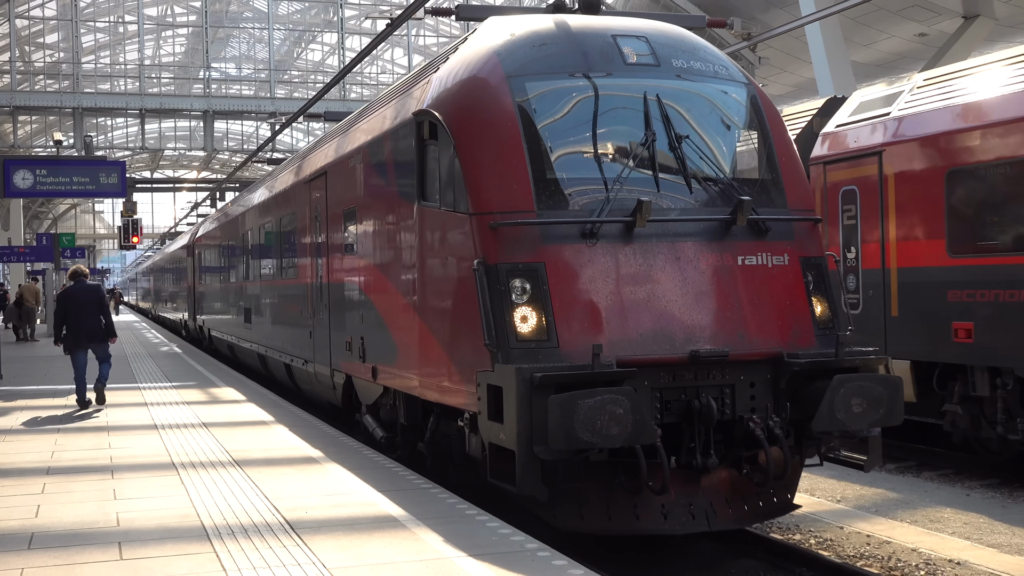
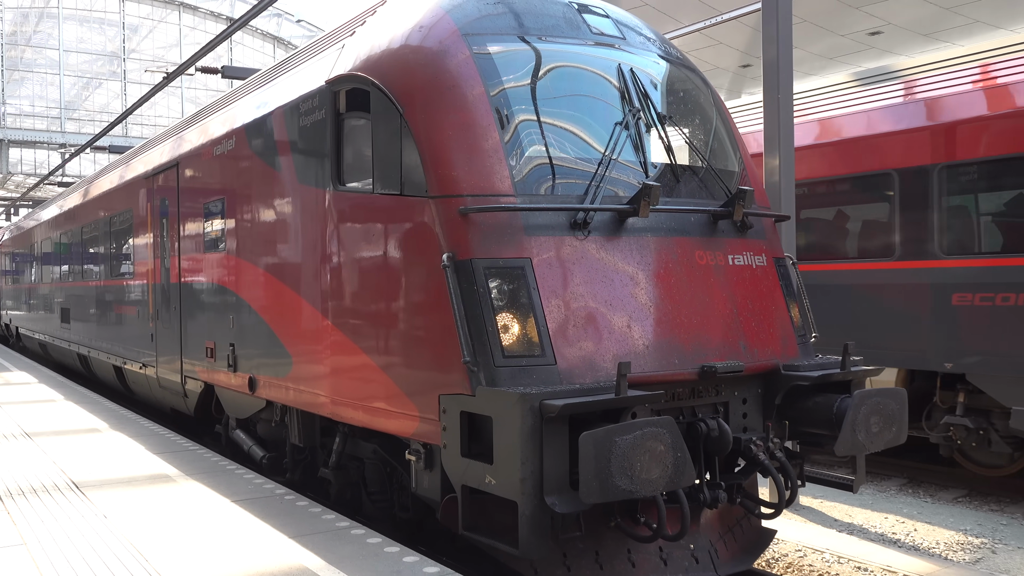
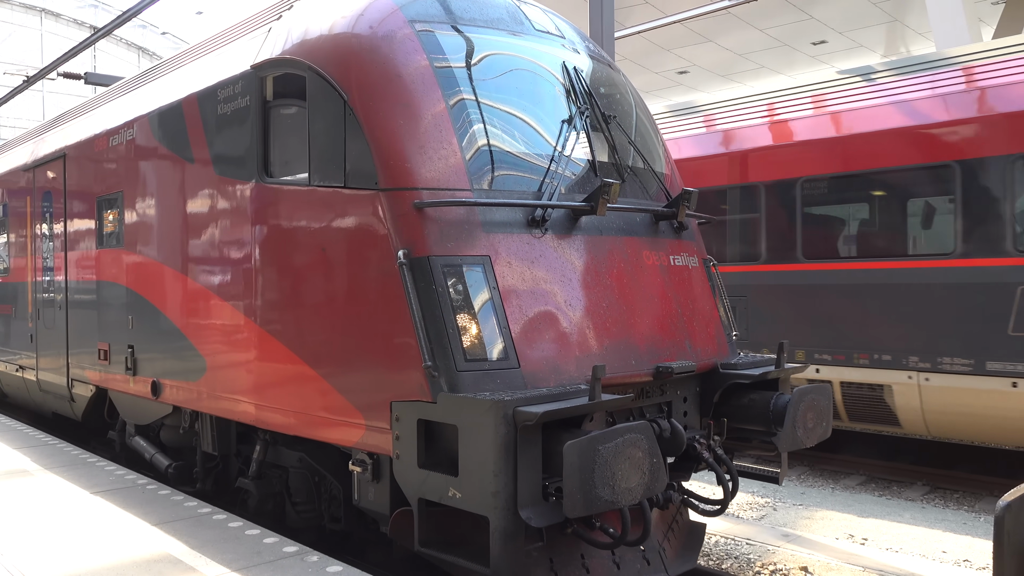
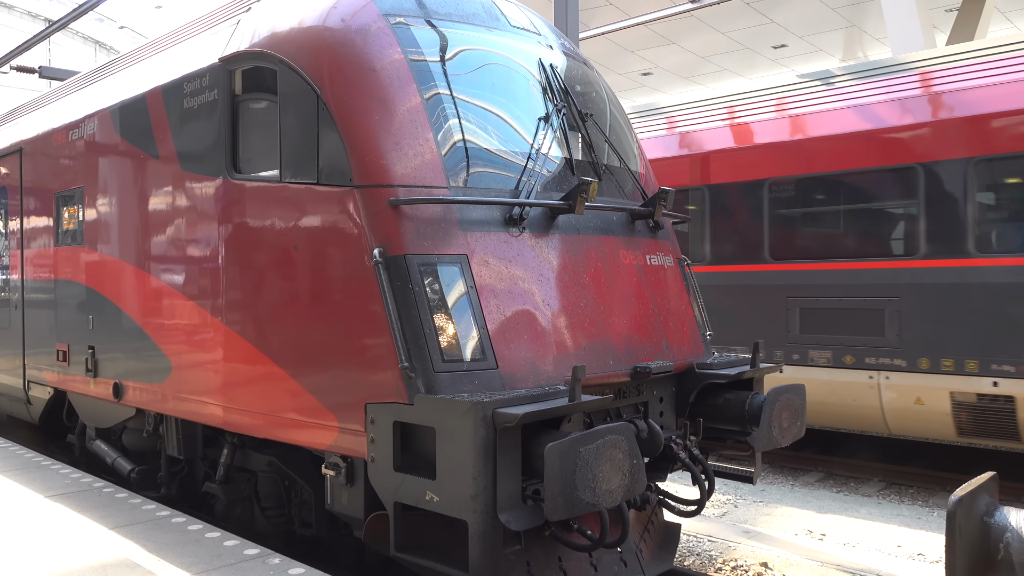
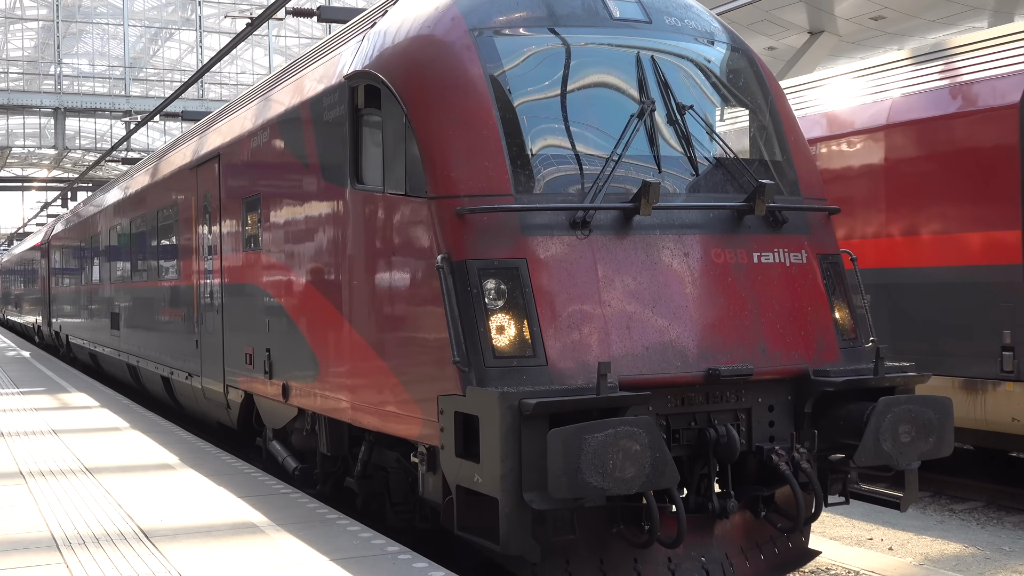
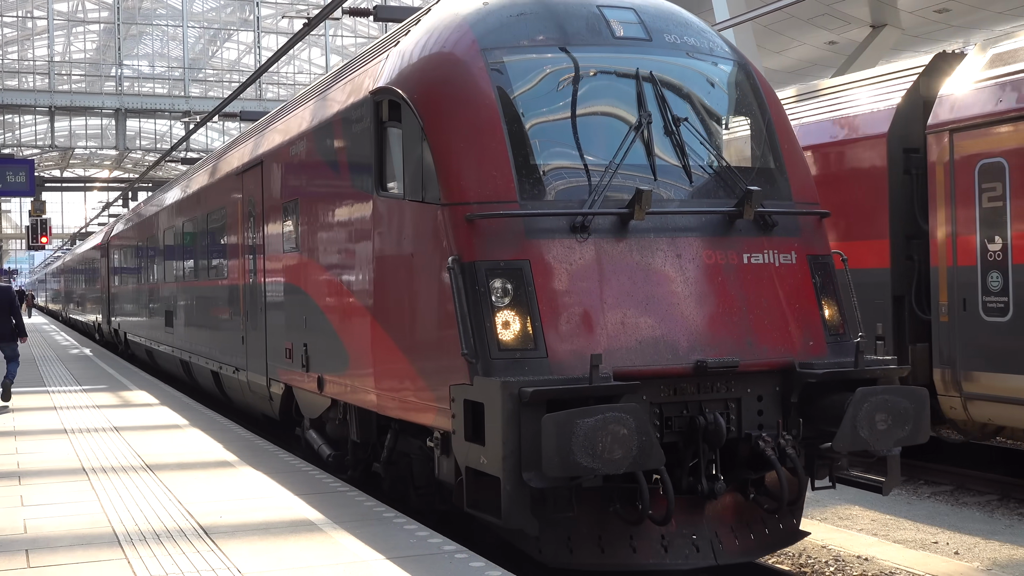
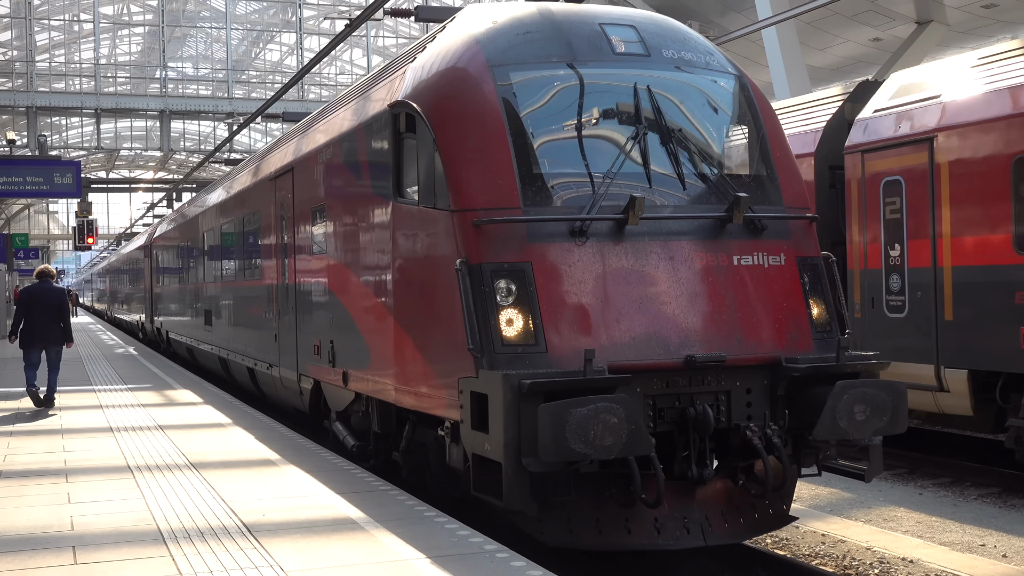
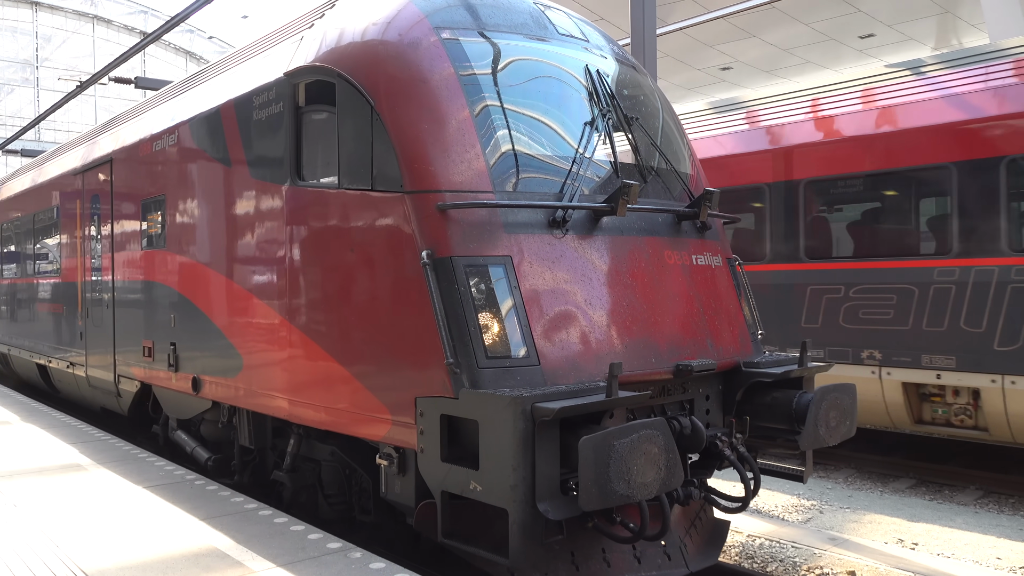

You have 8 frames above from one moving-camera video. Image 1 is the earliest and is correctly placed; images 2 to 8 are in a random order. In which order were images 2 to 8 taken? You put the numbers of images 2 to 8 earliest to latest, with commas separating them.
7, 6, 5, 2, 8, 3, 4
